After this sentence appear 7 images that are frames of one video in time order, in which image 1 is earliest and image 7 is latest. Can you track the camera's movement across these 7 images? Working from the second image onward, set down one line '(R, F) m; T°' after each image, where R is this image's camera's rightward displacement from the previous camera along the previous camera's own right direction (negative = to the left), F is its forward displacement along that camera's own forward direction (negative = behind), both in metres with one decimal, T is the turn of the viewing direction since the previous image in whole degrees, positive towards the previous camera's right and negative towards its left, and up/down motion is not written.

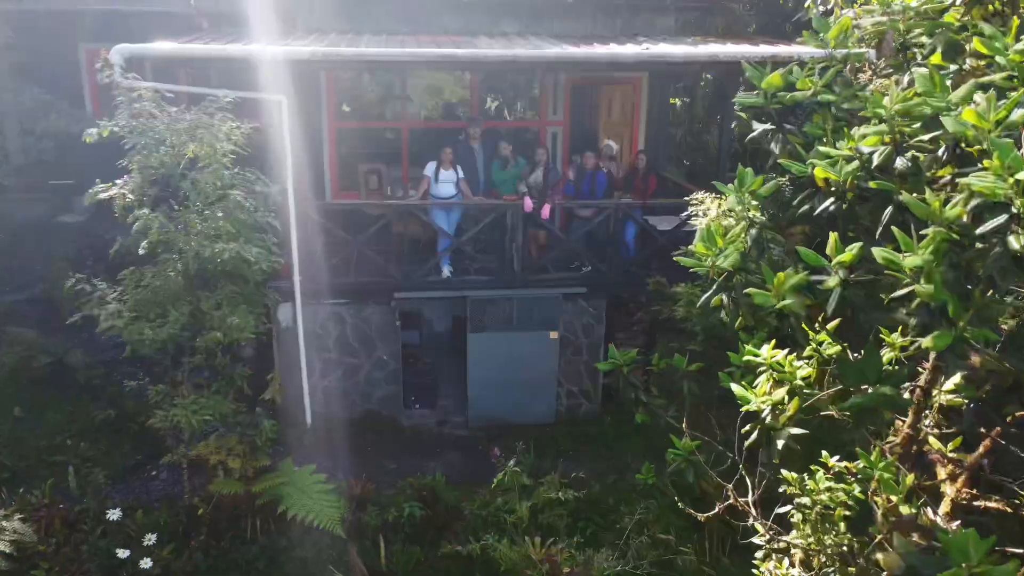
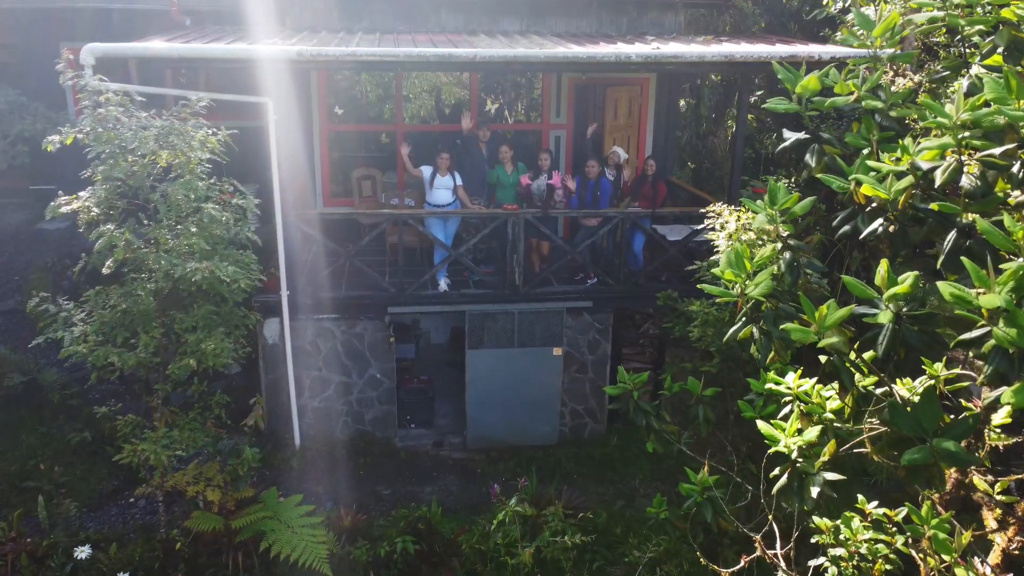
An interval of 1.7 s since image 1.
(0.0, +0.5) m; 0°
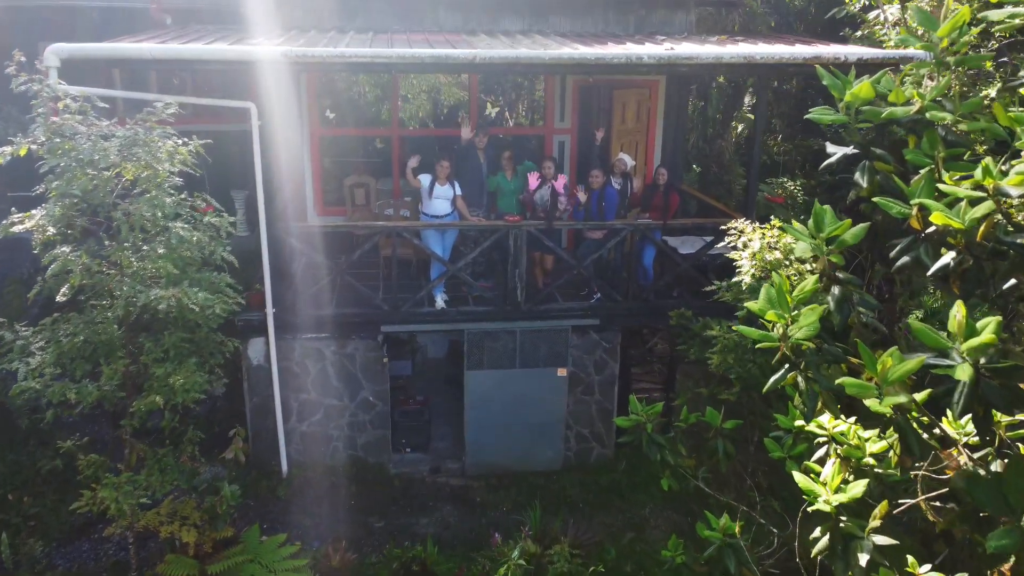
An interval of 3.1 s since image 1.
(0.0, +0.5) m; 0°
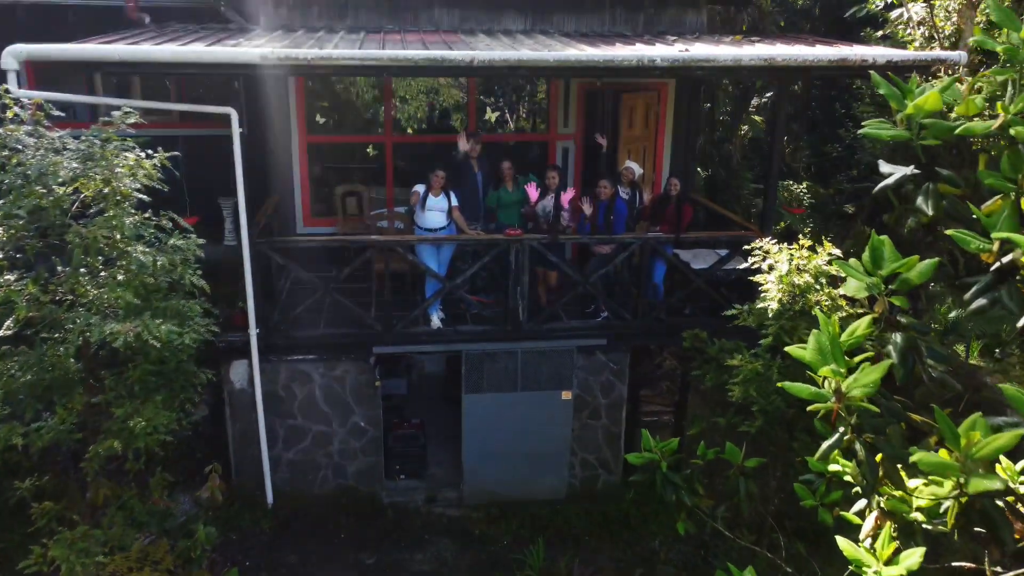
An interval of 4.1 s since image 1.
(0.0, +0.5) m; 0°
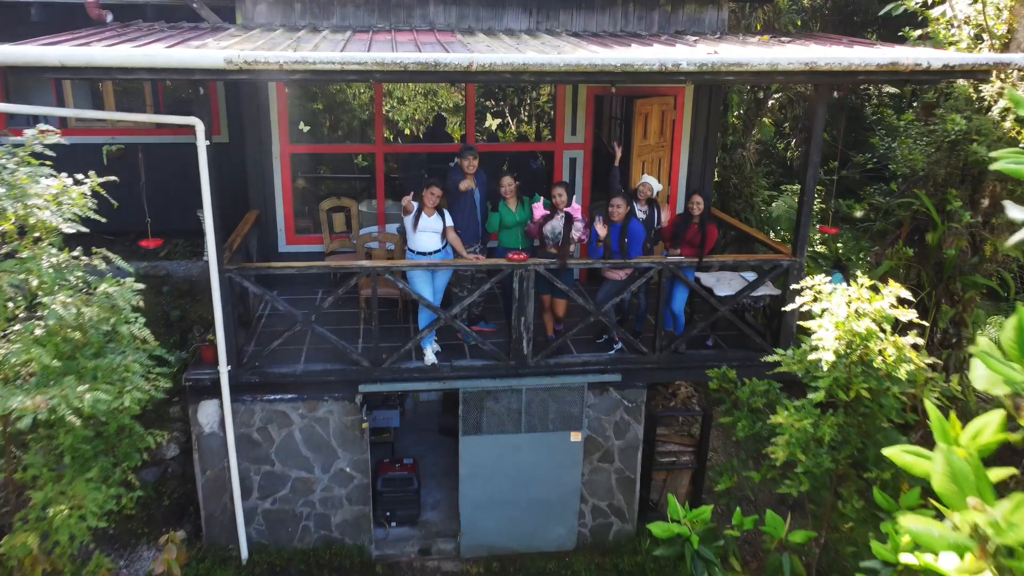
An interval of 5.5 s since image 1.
(0.0, +0.7) m; 0°
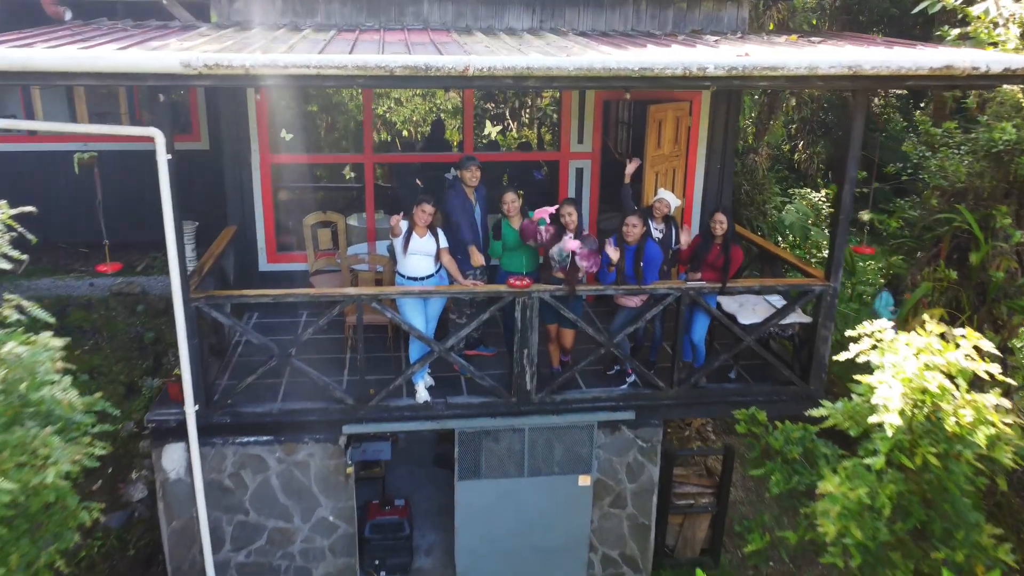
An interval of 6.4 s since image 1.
(0.0, +0.6) m; 0°
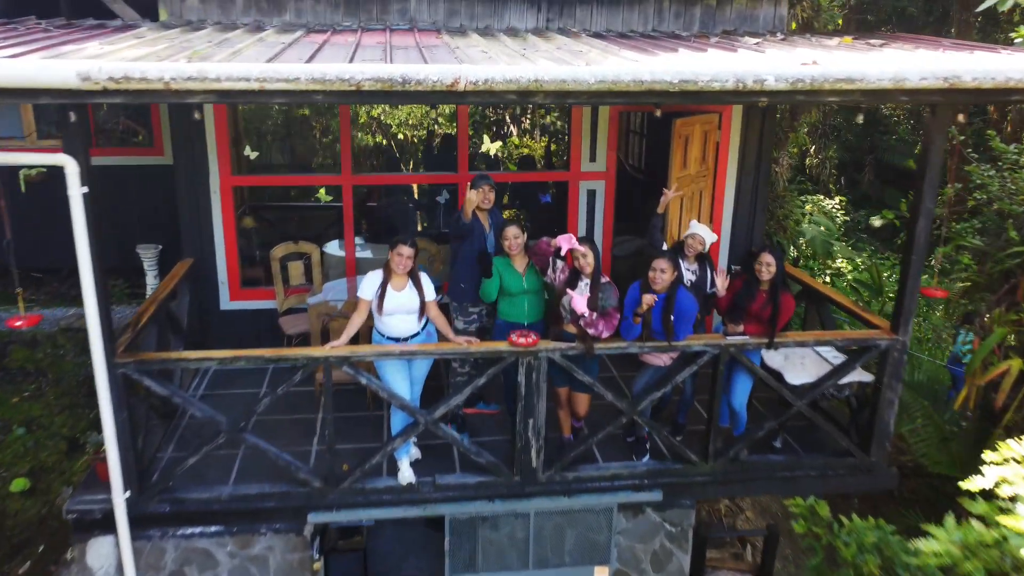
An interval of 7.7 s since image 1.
(0.0, +0.9) m; 0°
